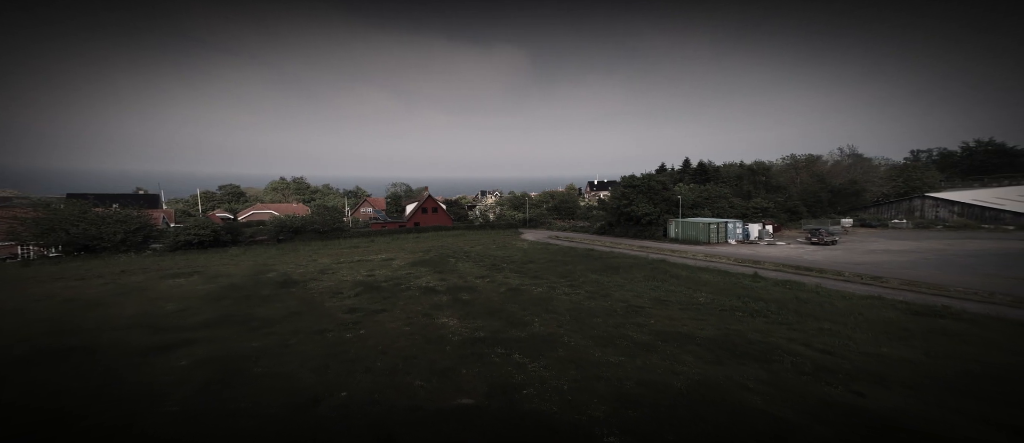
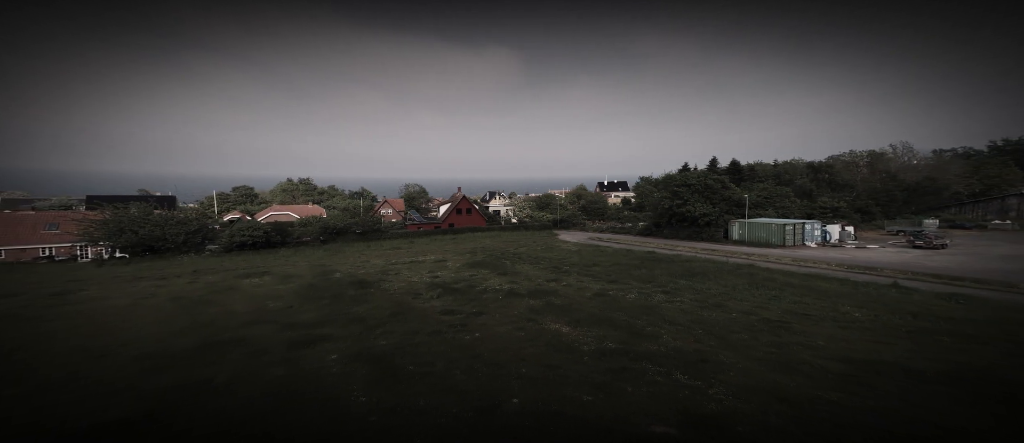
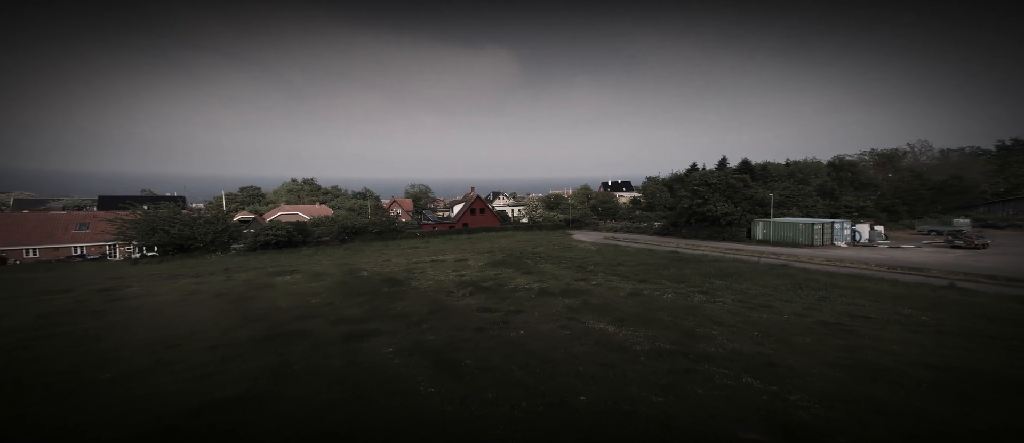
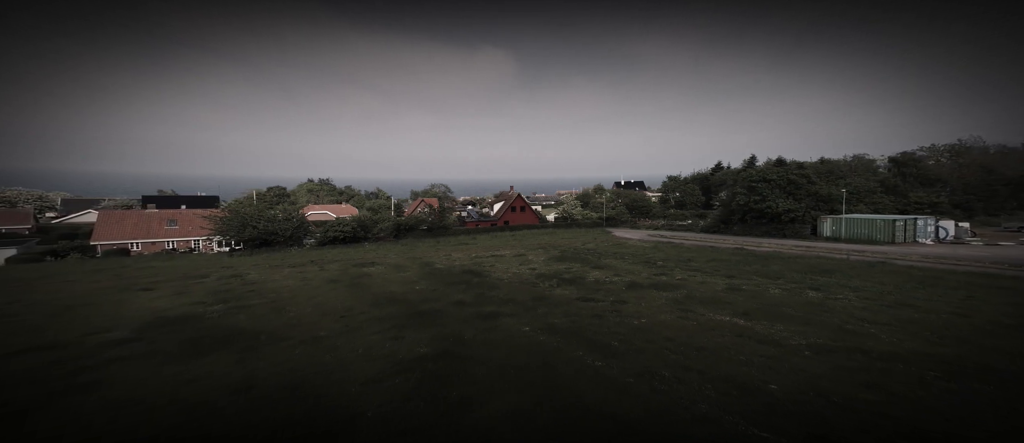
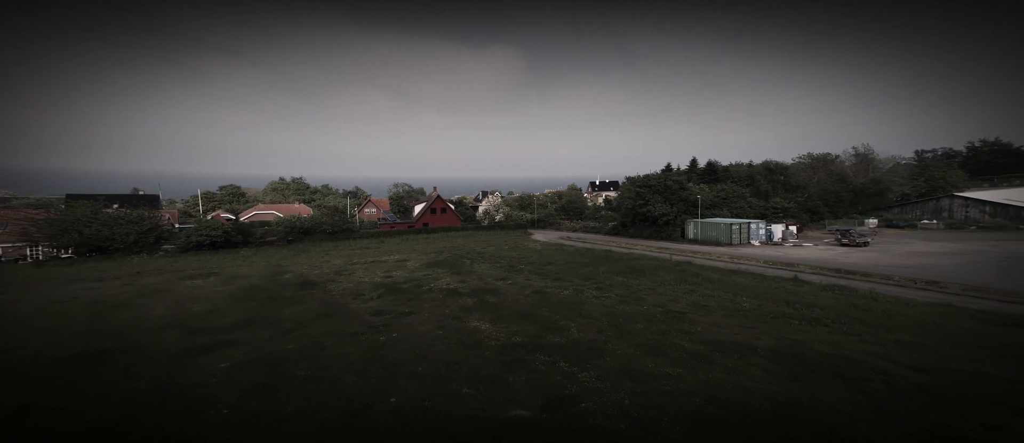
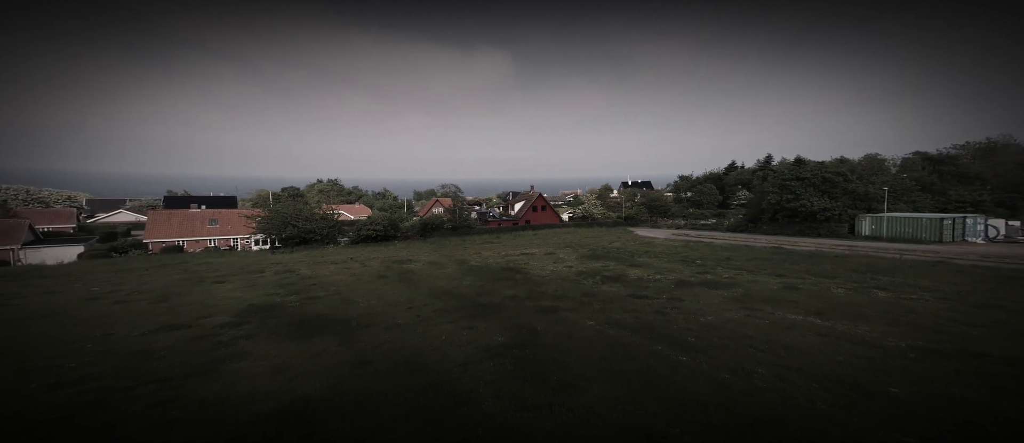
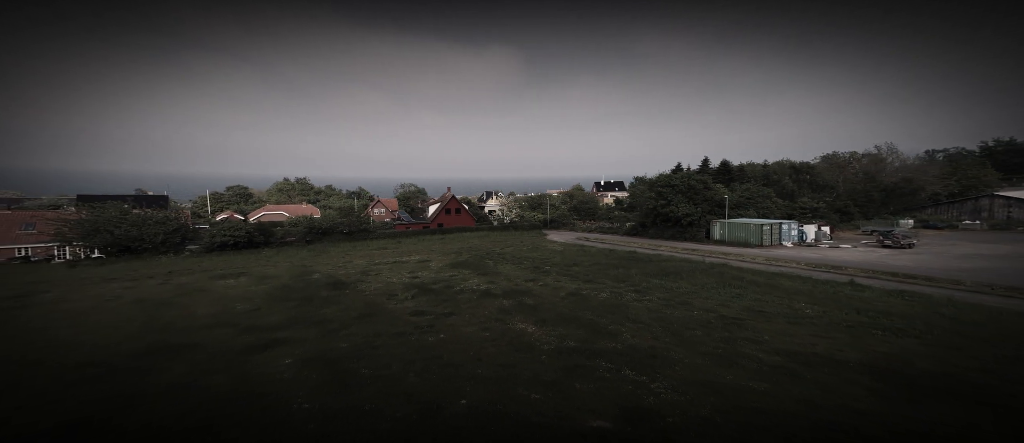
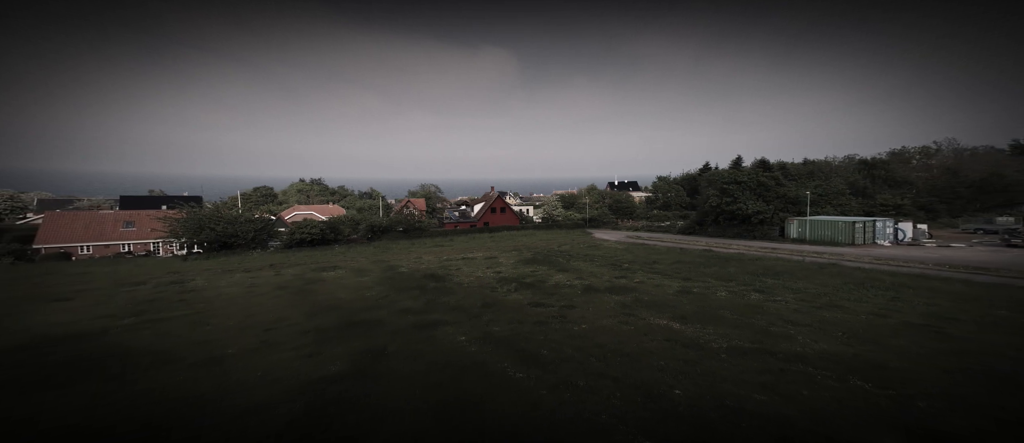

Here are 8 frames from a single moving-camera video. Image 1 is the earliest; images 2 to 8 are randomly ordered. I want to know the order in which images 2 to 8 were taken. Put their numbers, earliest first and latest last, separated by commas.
5, 7, 2, 3, 8, 4, 6
